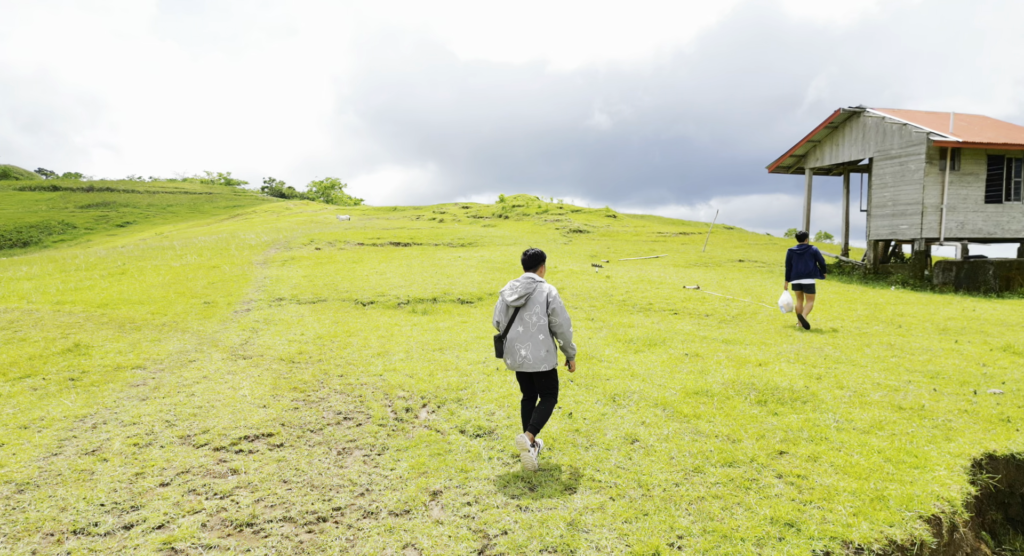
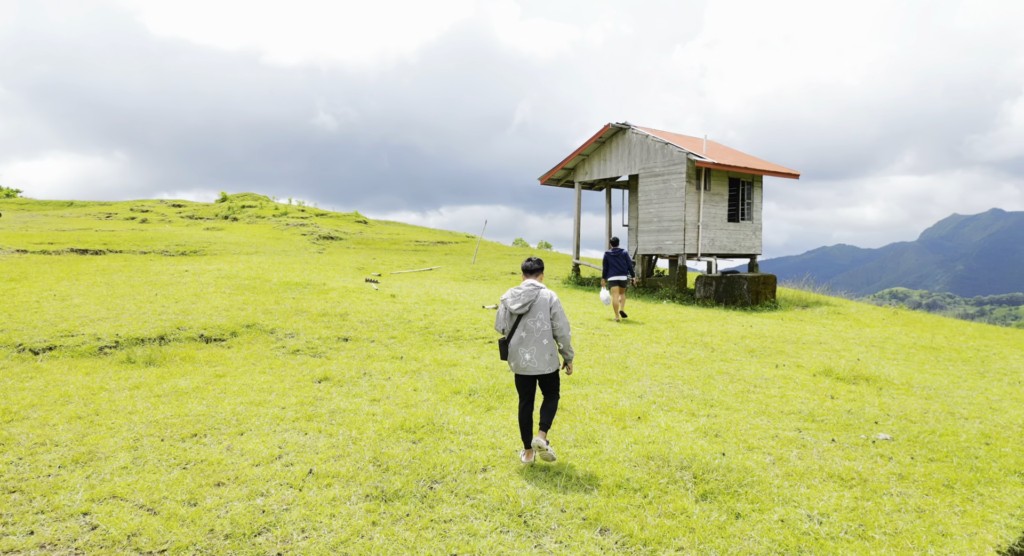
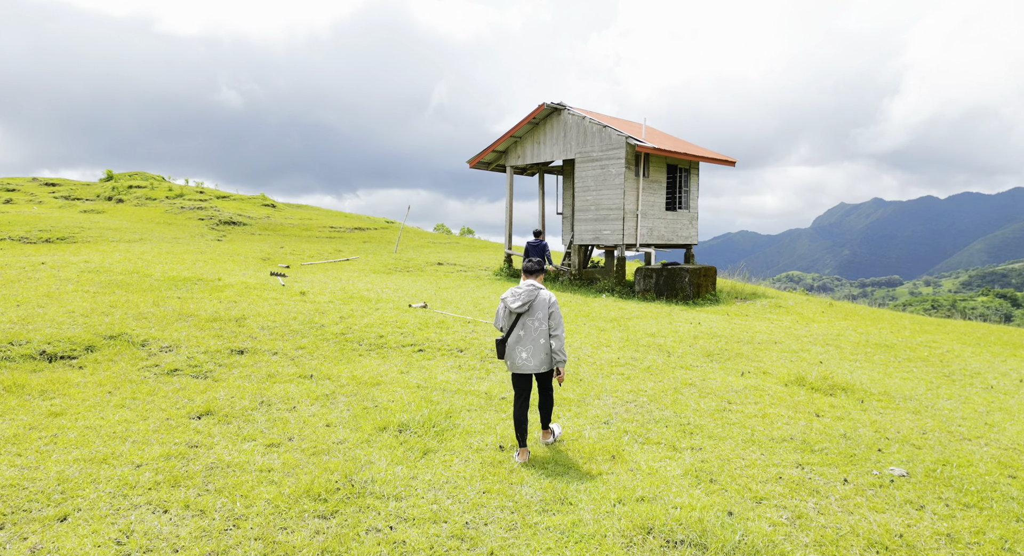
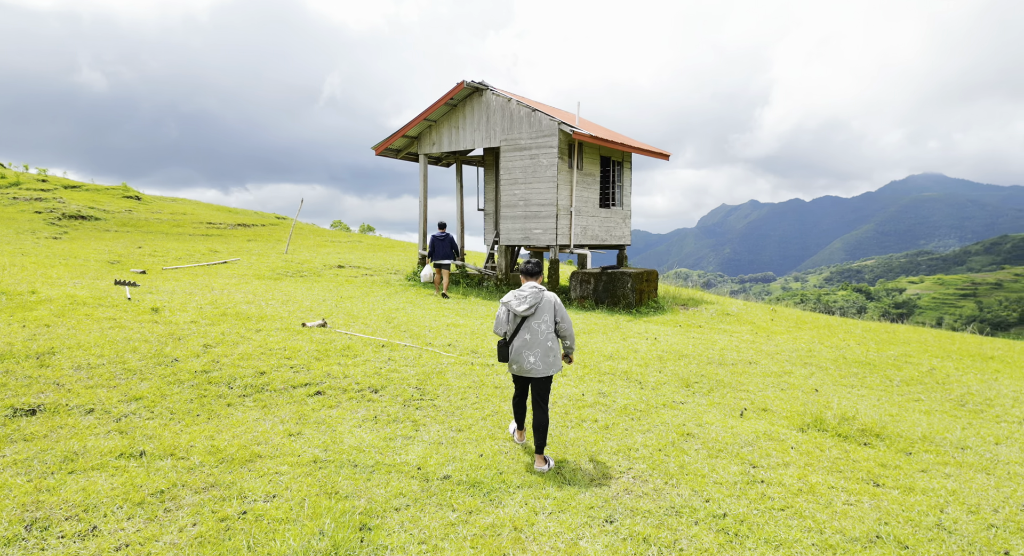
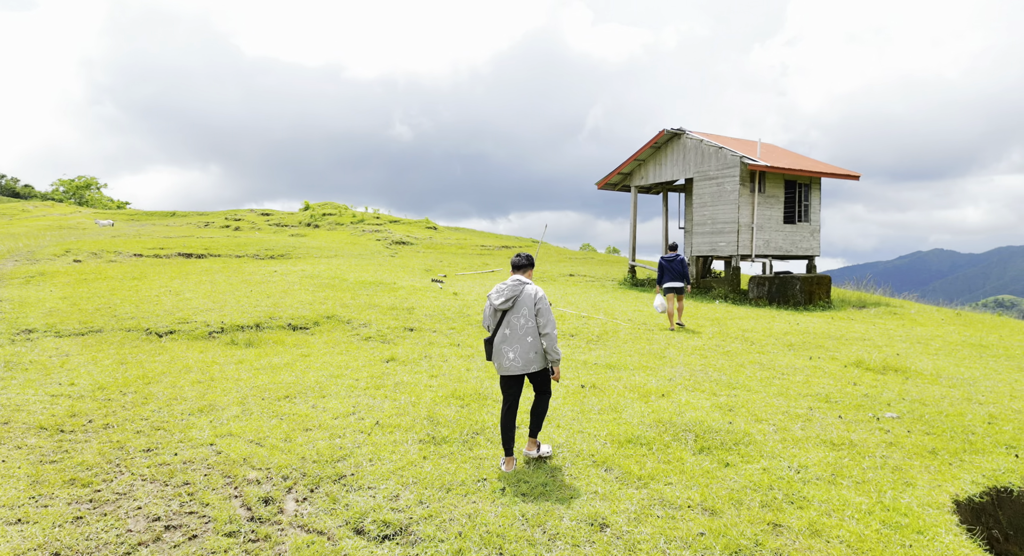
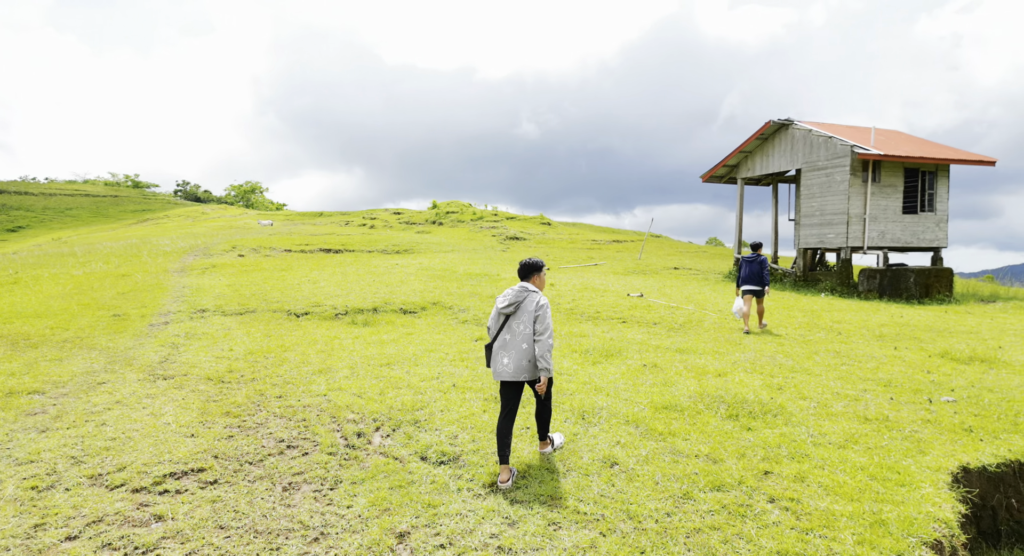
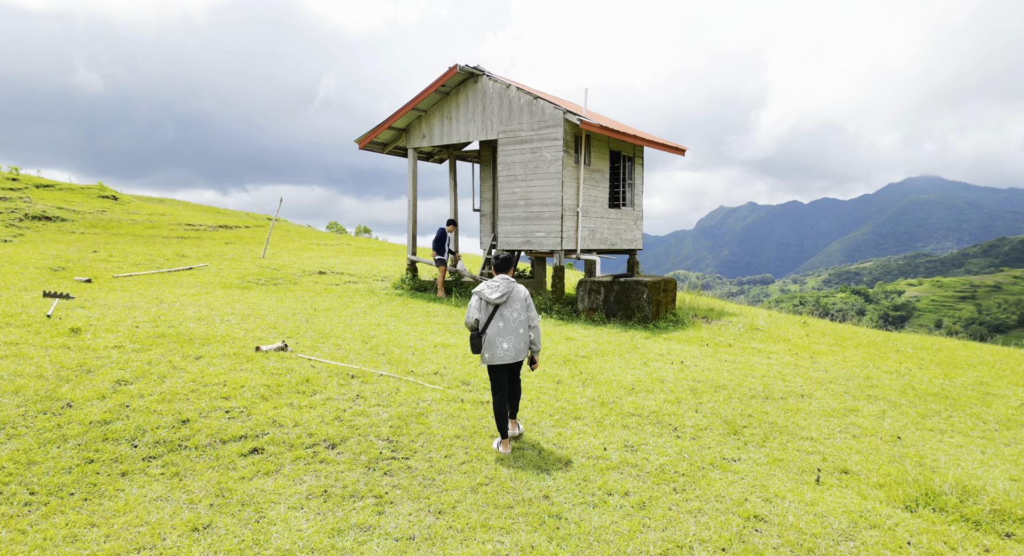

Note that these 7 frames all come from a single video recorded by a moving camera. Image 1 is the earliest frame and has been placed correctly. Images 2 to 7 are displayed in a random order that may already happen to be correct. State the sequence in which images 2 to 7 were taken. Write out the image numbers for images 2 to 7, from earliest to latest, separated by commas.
6, 5, 2, 3, 4, 7
